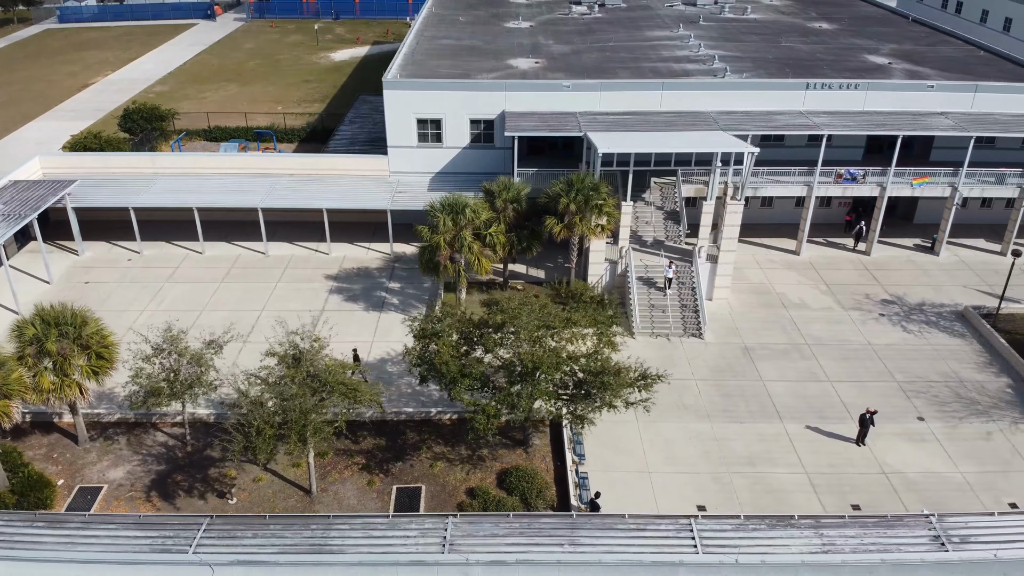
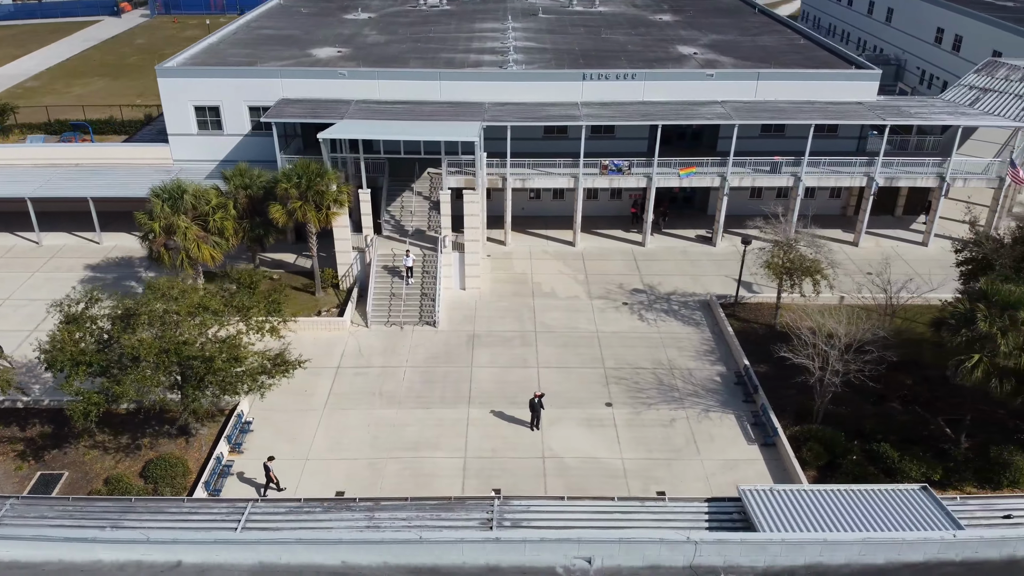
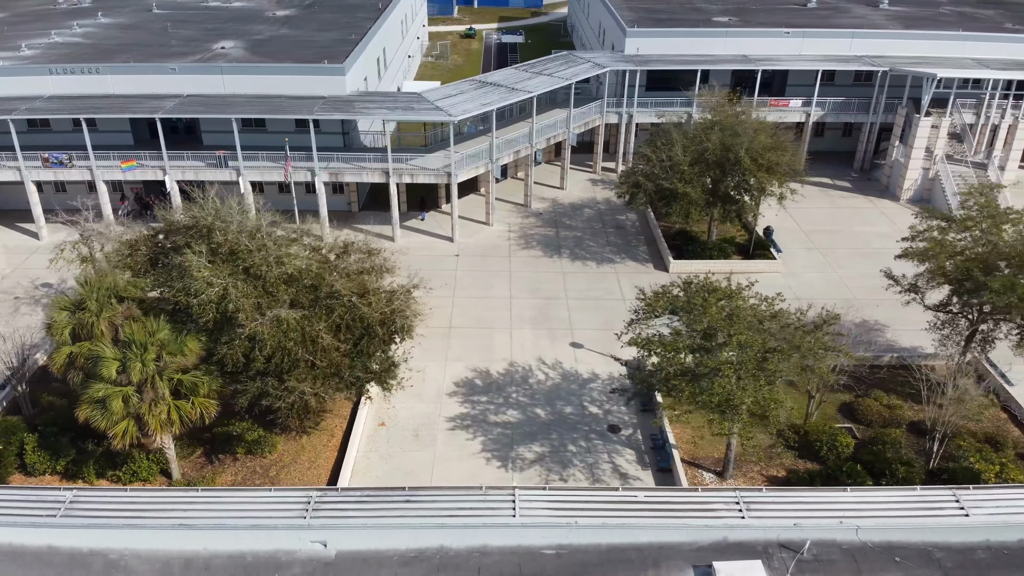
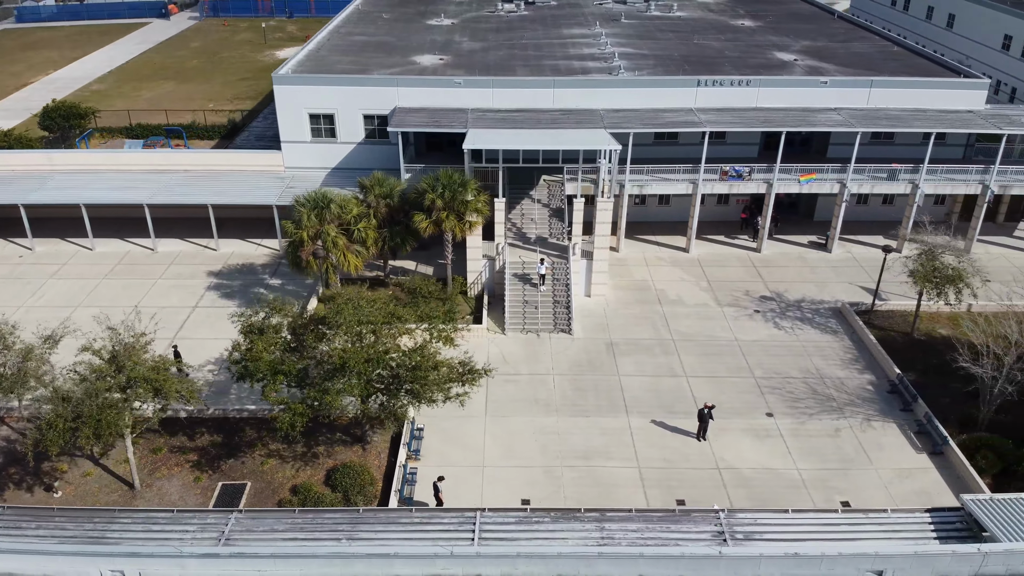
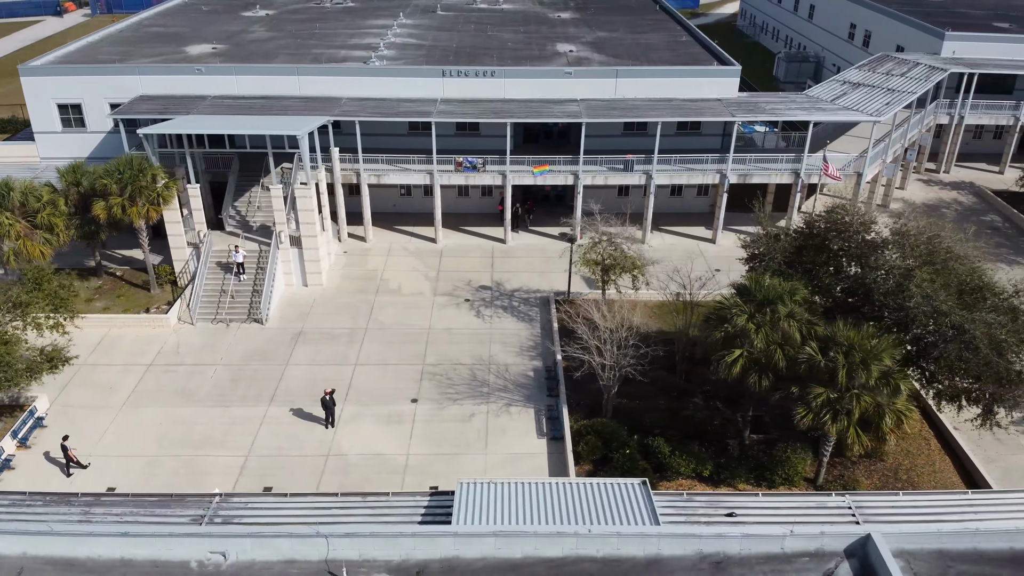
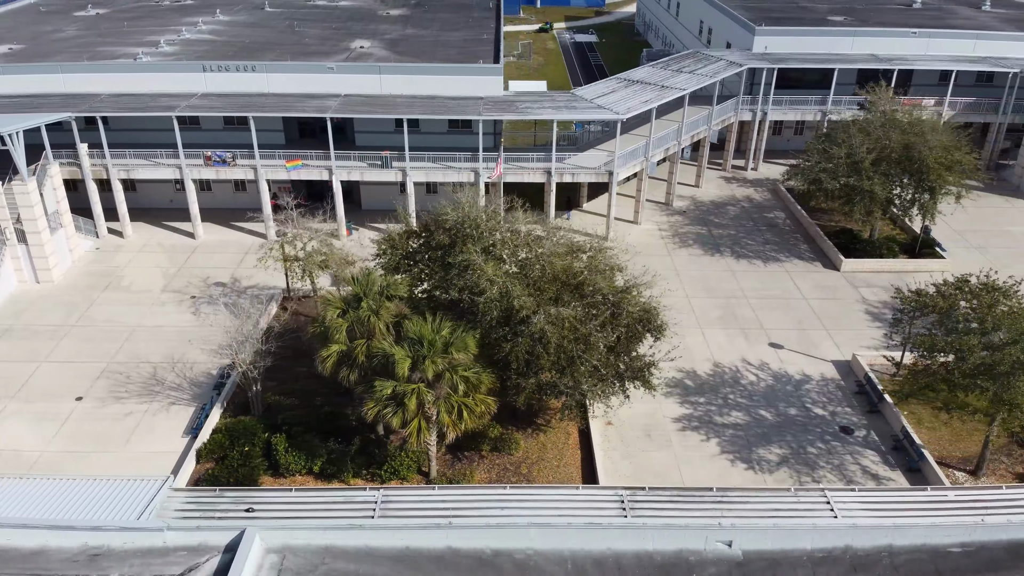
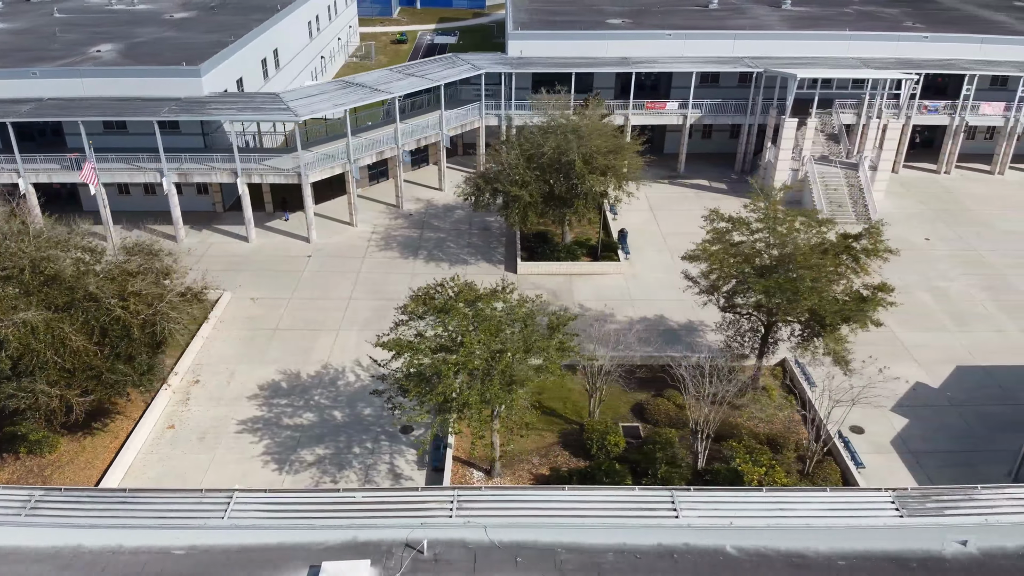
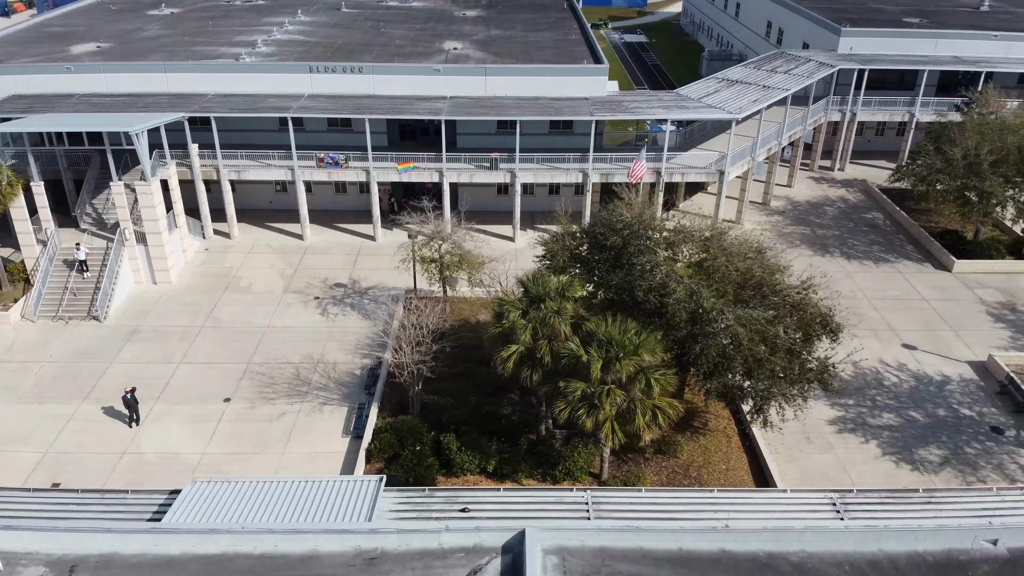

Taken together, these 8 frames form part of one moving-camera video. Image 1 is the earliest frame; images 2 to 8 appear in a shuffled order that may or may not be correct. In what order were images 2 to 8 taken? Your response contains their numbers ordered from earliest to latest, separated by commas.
4, 2, 5, 8, 6, 3, 7
